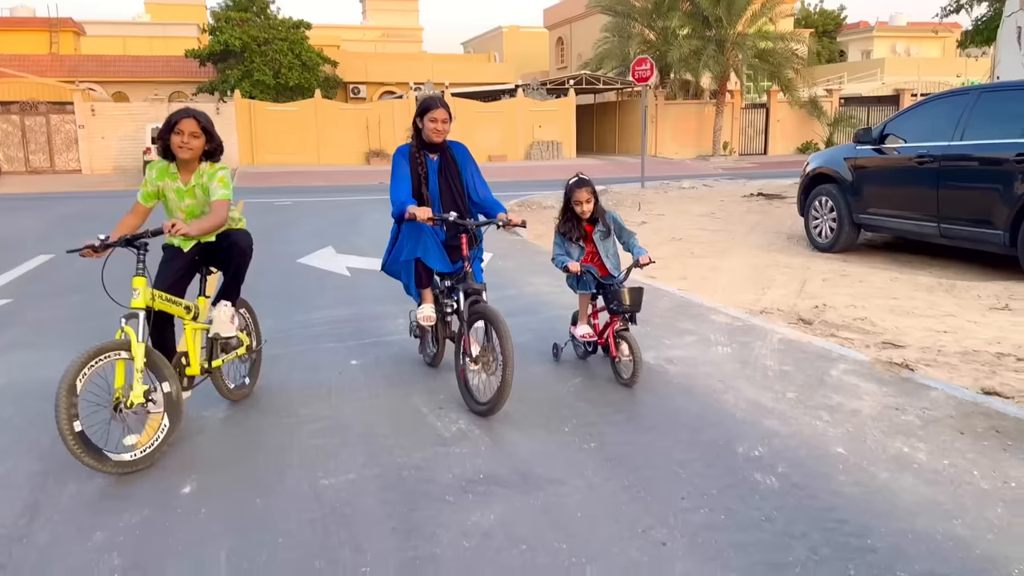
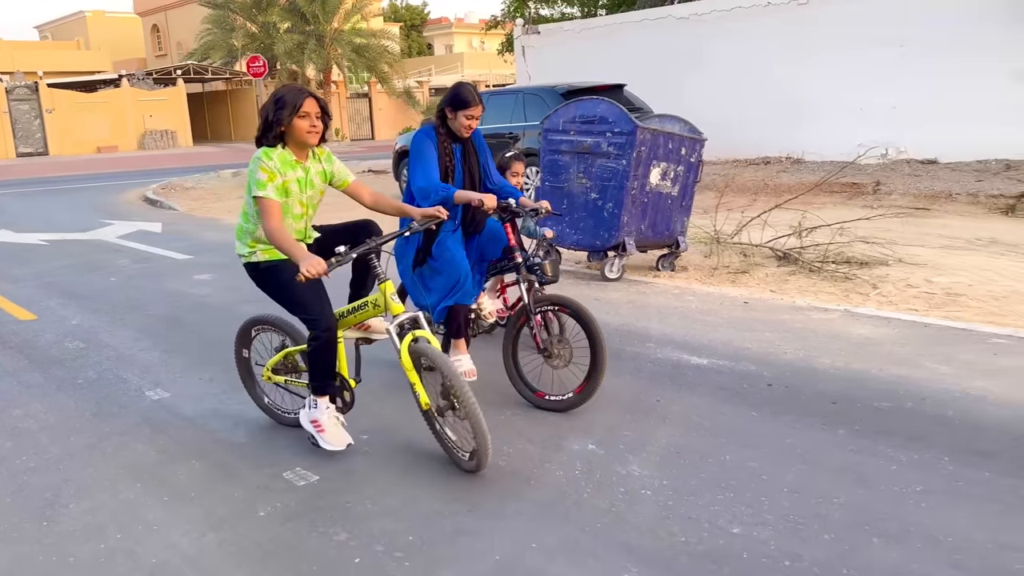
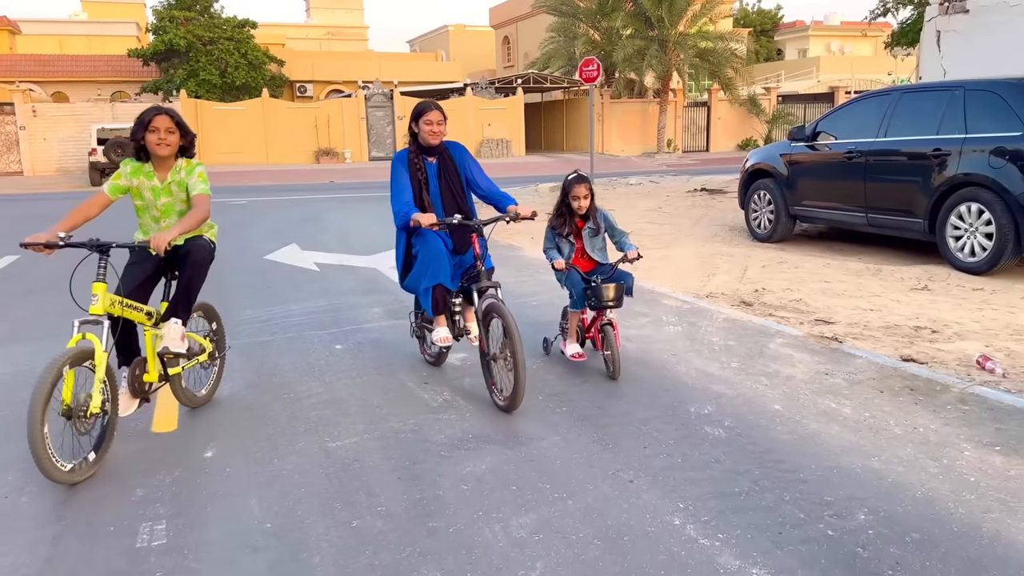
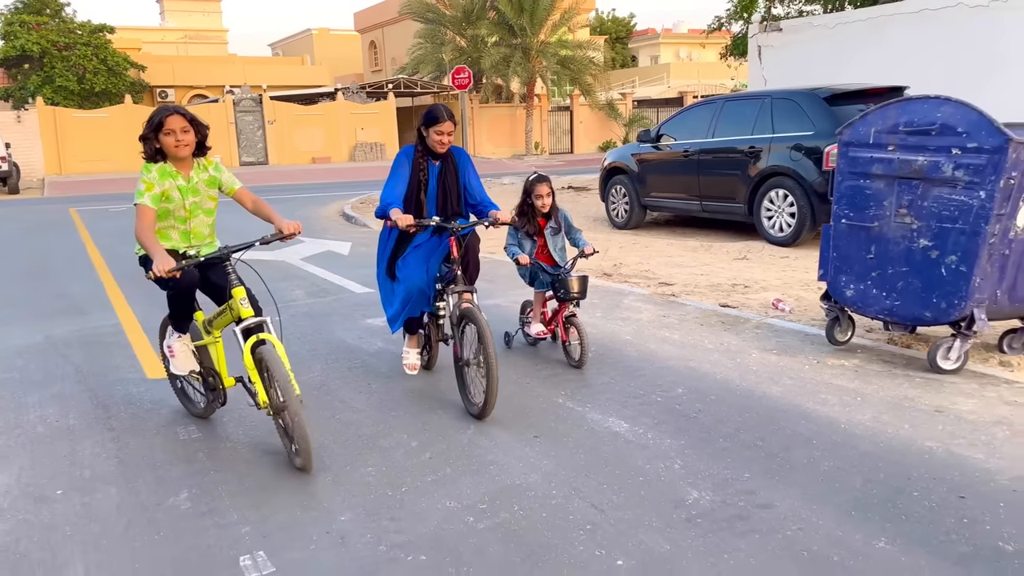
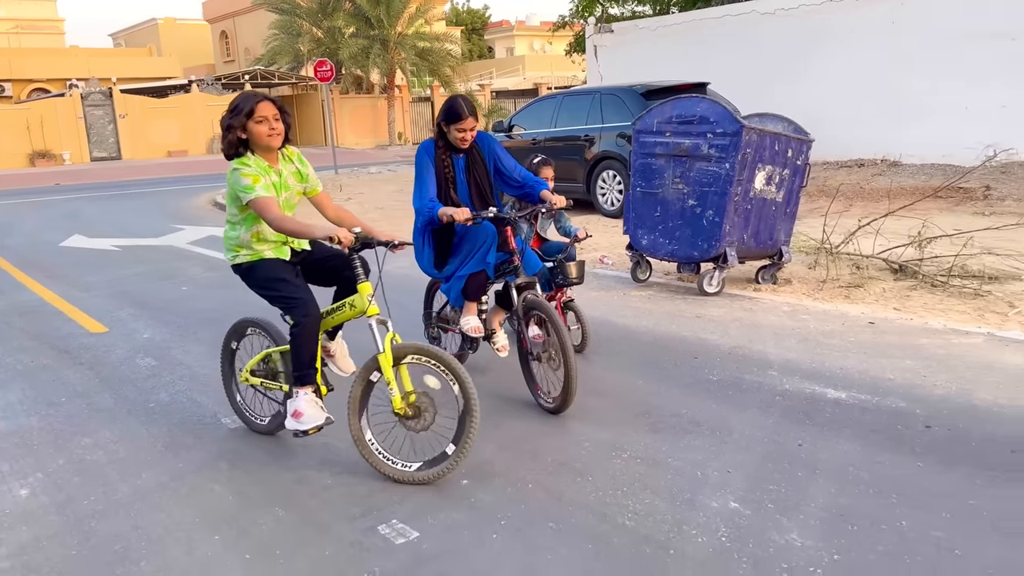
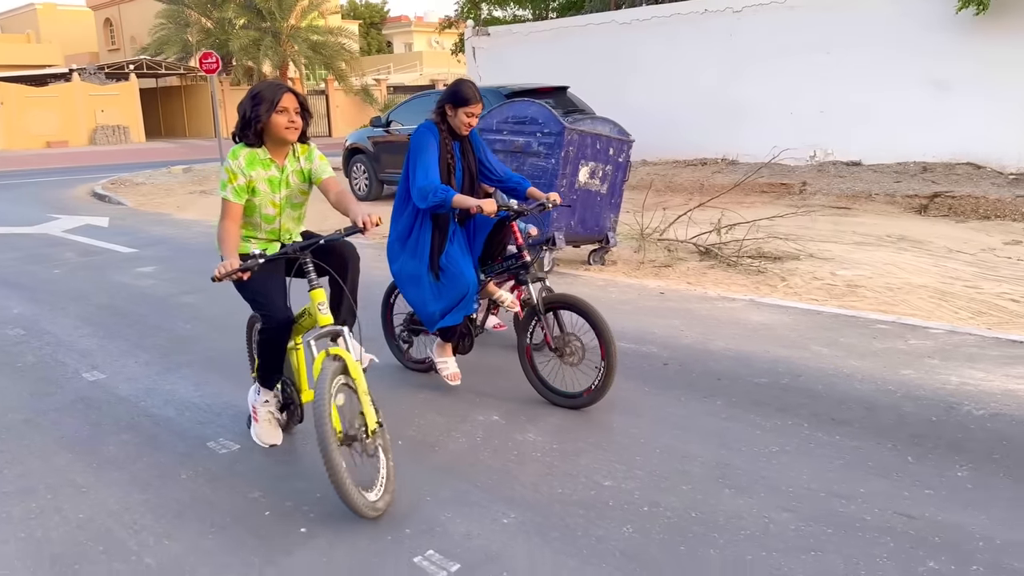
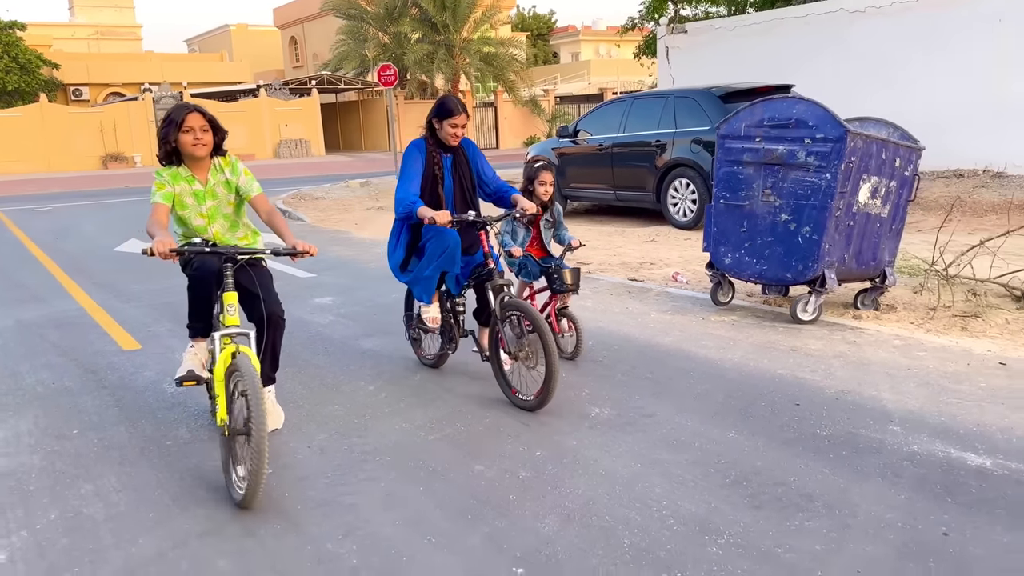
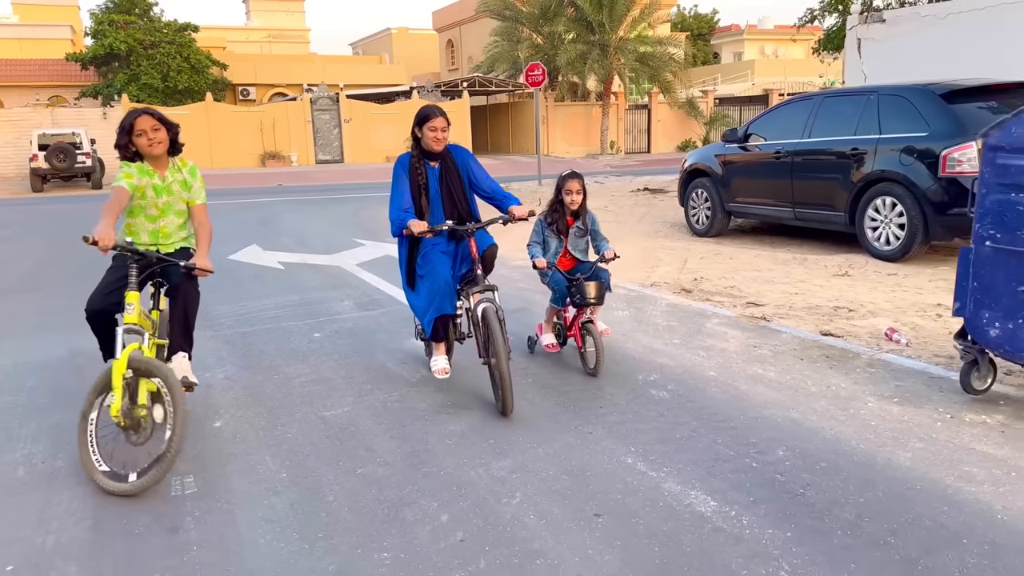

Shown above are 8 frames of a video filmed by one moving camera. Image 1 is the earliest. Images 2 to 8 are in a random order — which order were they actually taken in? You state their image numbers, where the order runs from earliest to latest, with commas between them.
3, 8, 4, 7, 5, 2, 6
